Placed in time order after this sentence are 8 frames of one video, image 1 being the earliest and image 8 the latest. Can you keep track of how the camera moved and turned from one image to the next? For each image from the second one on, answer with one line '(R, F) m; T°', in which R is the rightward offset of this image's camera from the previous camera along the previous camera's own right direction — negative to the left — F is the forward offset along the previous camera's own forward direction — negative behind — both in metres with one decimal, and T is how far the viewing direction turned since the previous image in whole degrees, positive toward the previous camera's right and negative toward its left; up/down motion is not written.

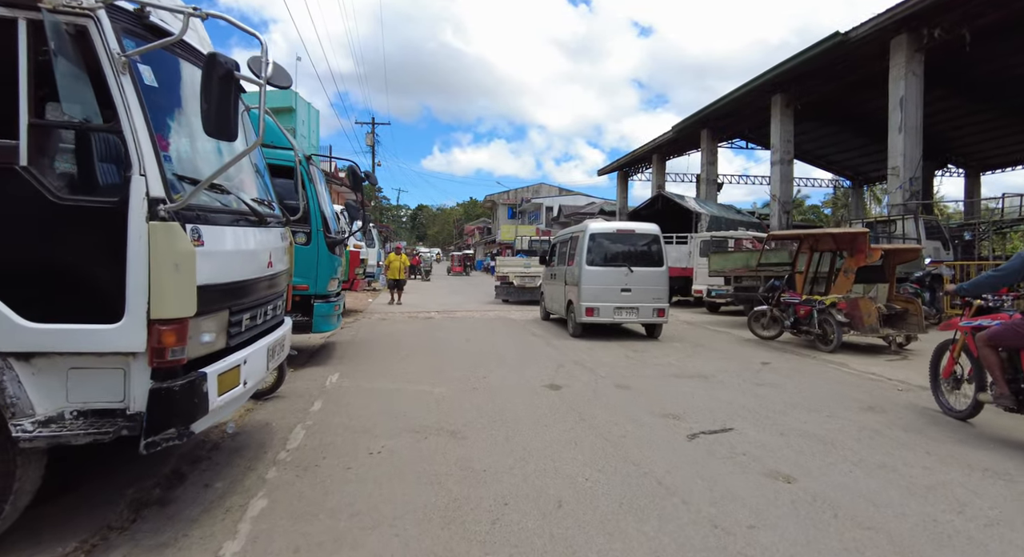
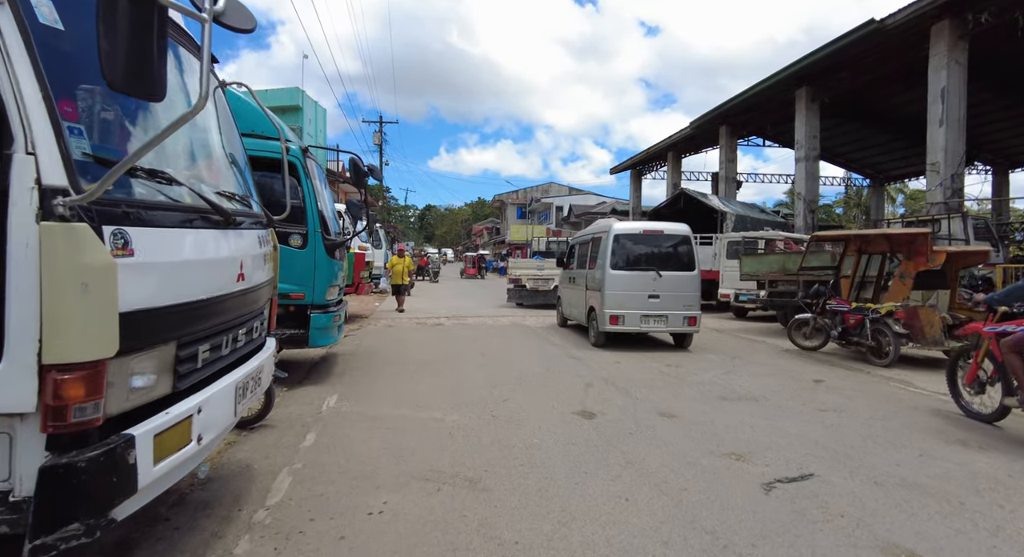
(-0.2, +0.8) m; -1°
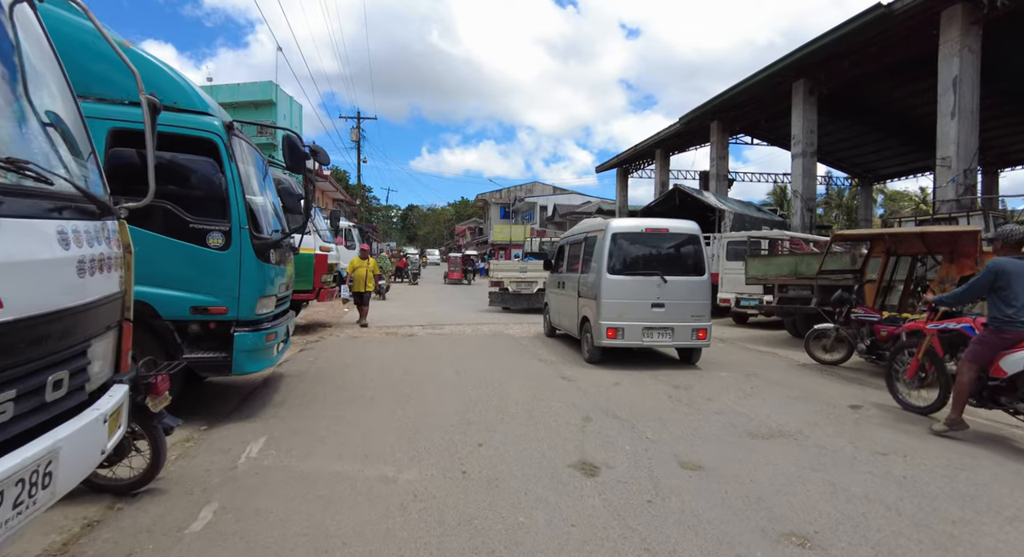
(+0.1, +1.1) m; +2°
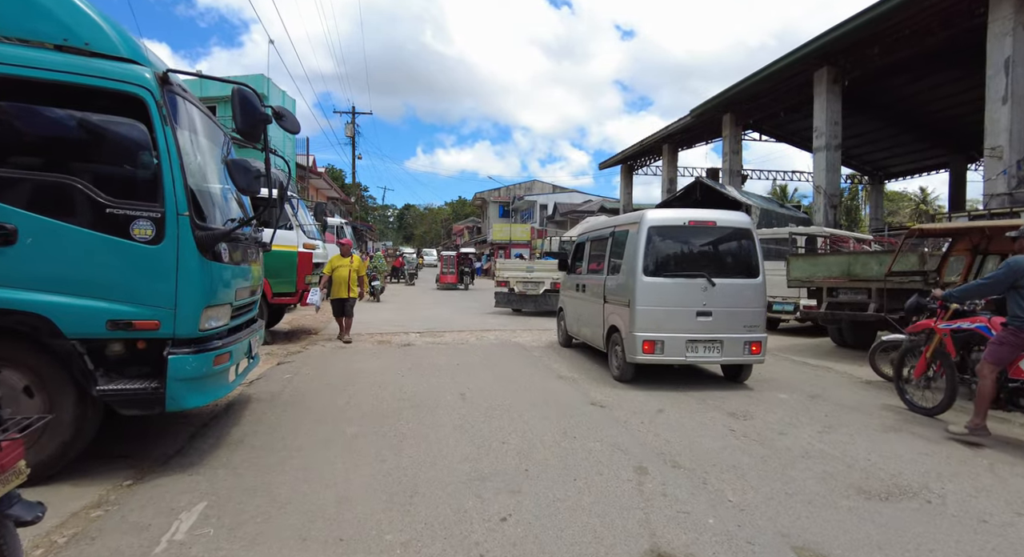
(-0.2, +1.2) m; 0°
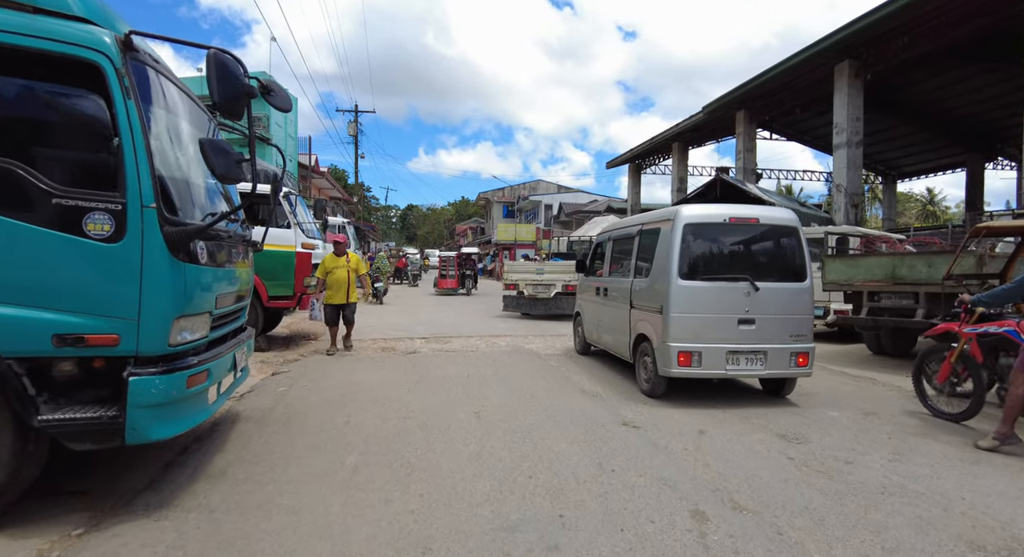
(-0.2, +0.6) m; 0°
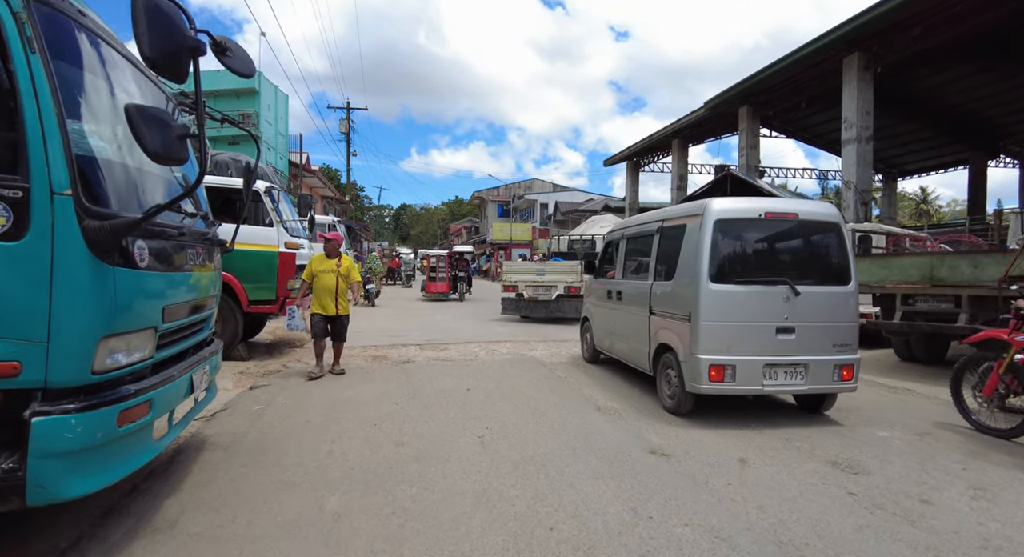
(-0.1, +0.6) m; +1°
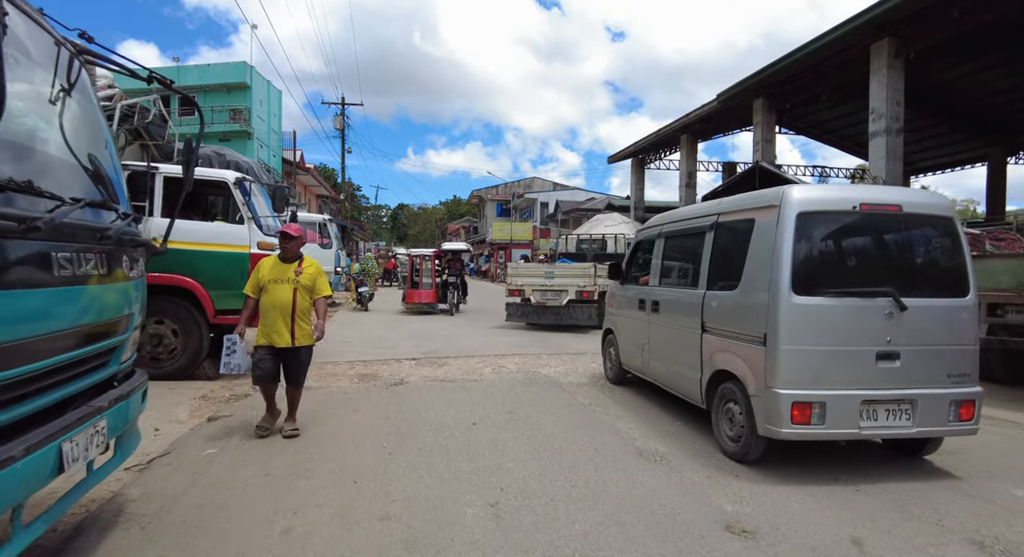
(-0.2, +1.1) m; 0°
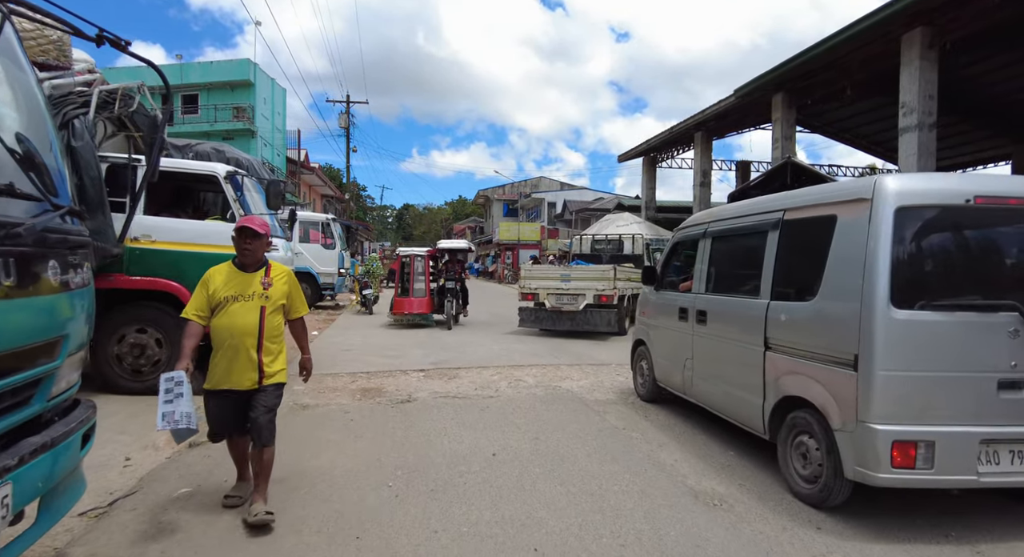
(-0.2, +0.6) m; -1°
